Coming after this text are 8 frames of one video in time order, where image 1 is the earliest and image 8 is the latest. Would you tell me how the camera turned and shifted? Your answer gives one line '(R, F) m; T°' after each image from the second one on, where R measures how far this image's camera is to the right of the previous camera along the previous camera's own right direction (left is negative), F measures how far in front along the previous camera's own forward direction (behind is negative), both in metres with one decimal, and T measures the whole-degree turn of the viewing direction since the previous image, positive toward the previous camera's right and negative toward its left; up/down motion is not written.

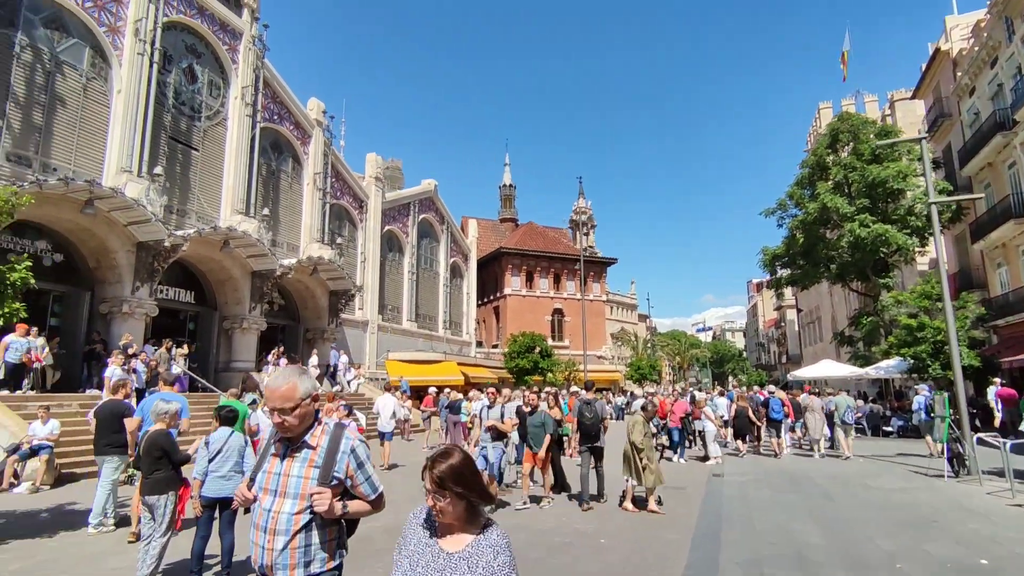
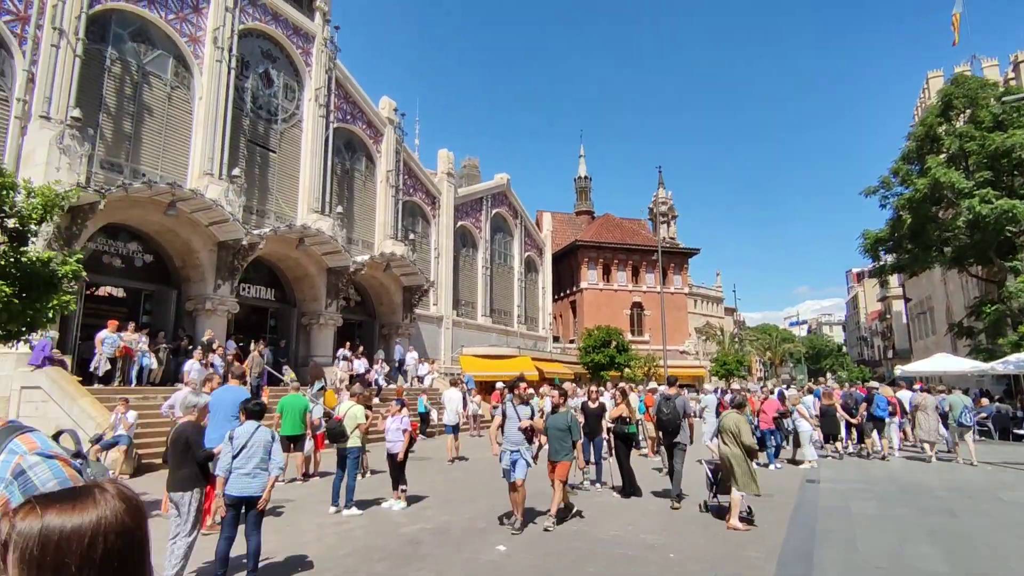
(+0.3, +0.8) m; -8°
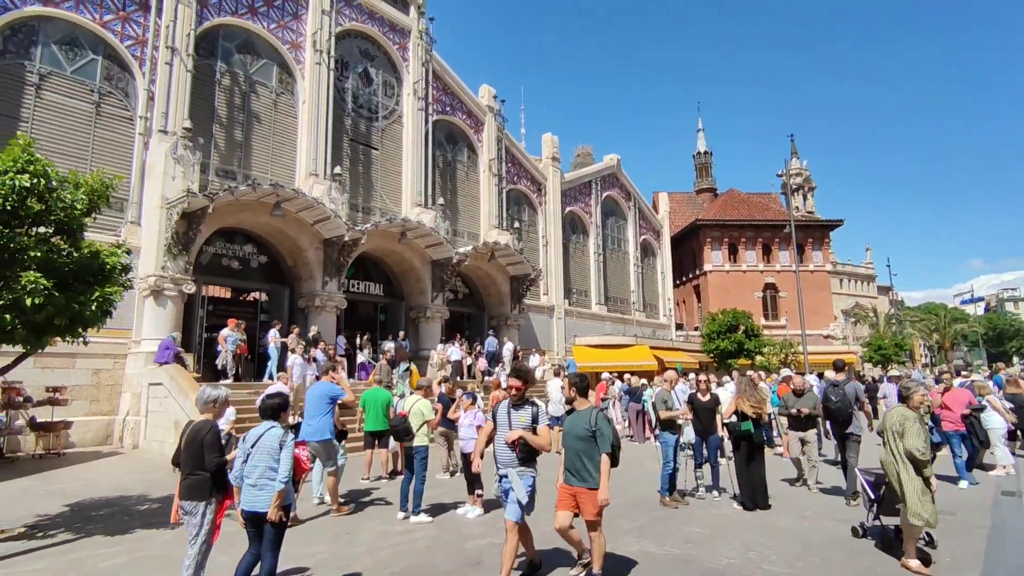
(+0.5, +1.4) m; -12°
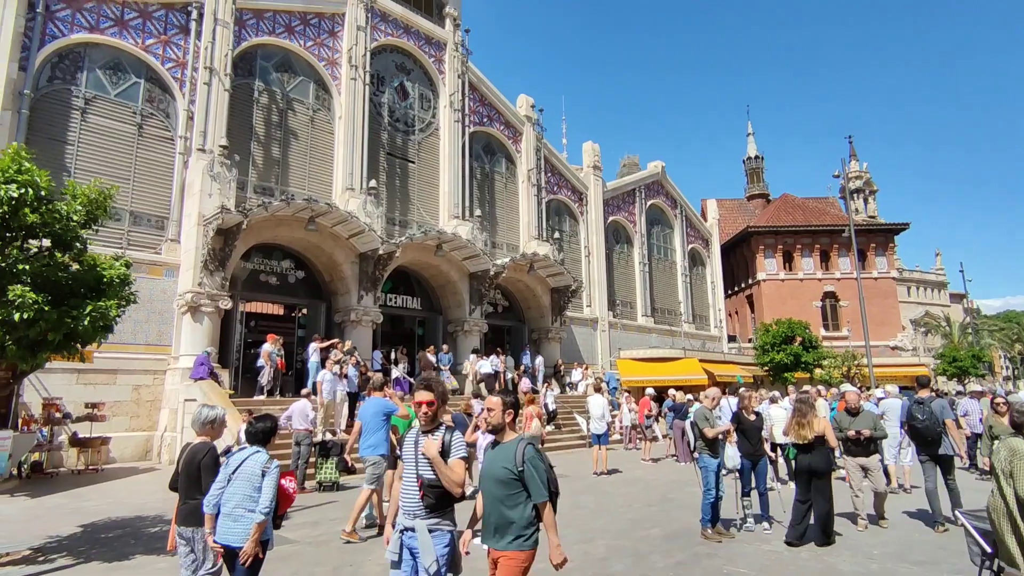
(+0.4, +0.7) m; -5°
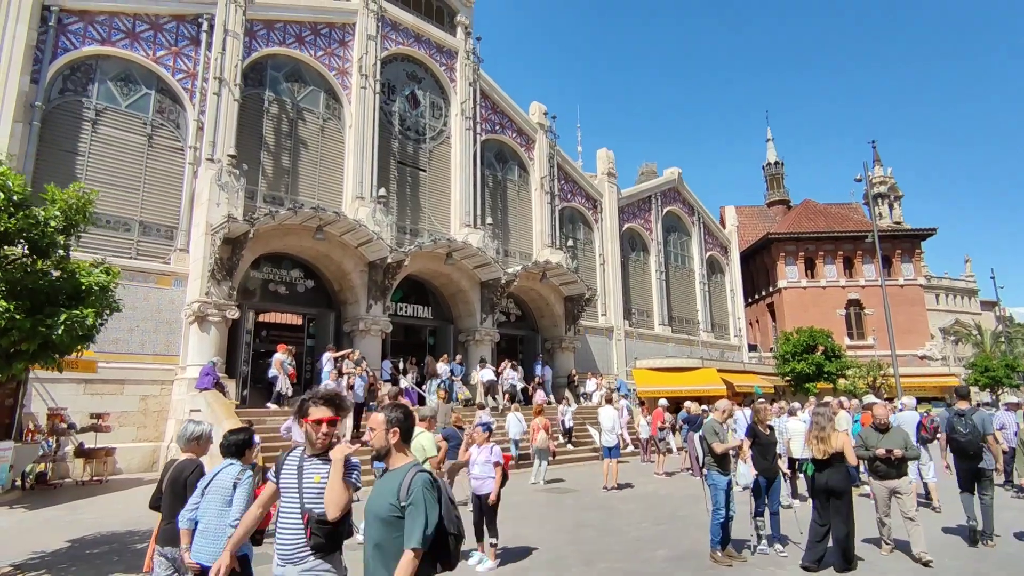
(+0.3, +0.4) m; -2°
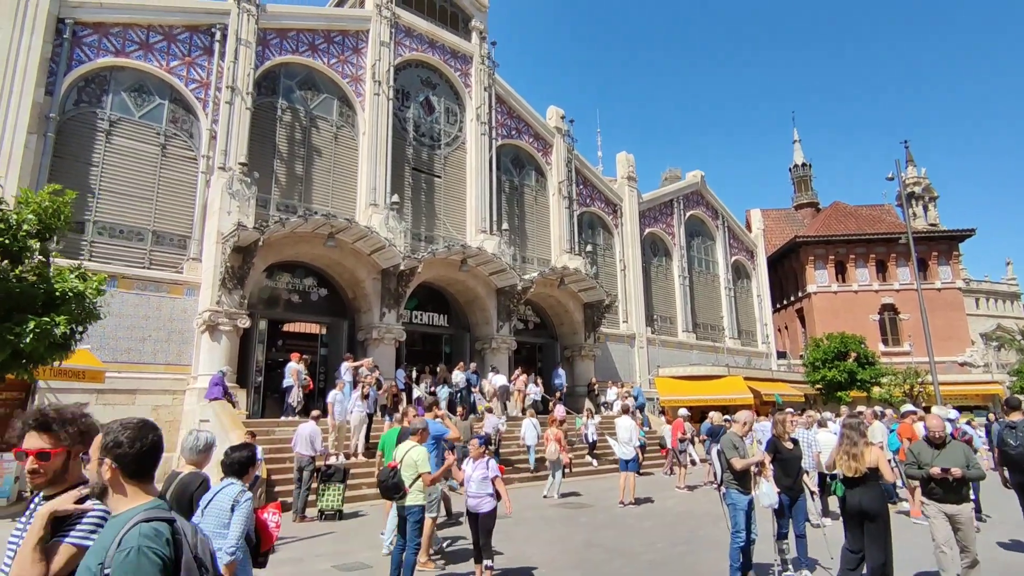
(+0.3, +0.5) m; -2°
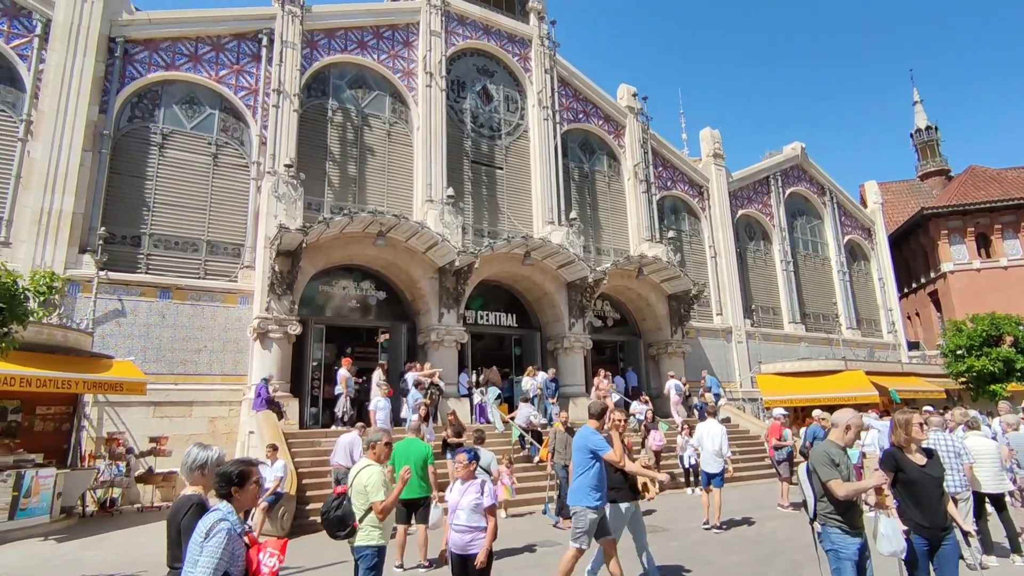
(+0.9, +1.8) m; -10°
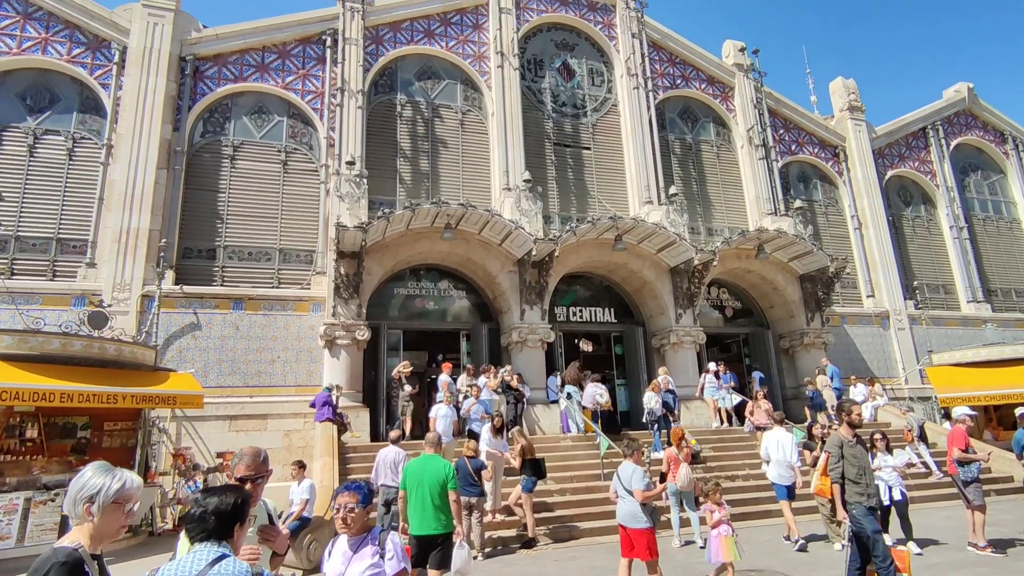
(+1.1, +2.2) m; -12°
